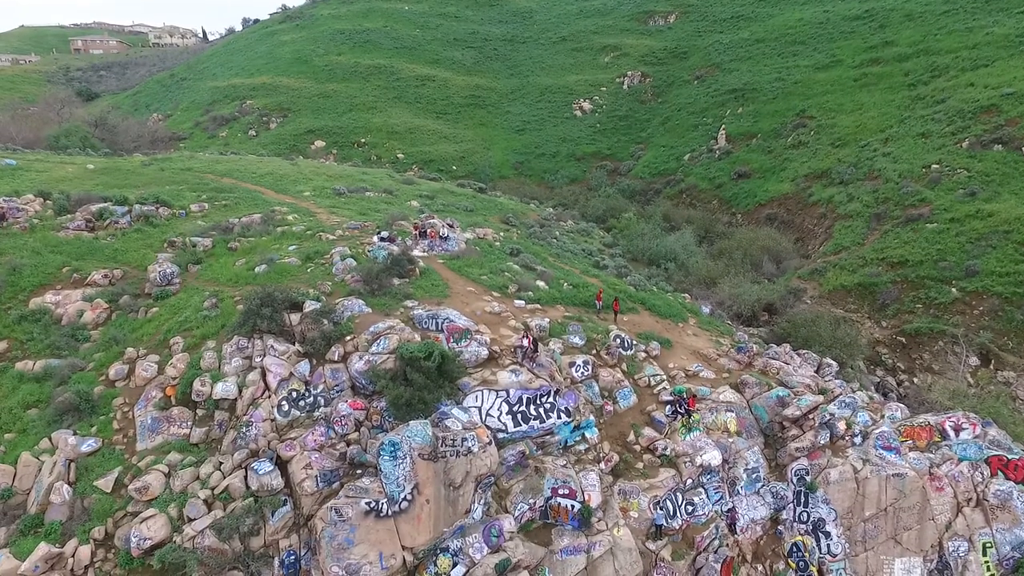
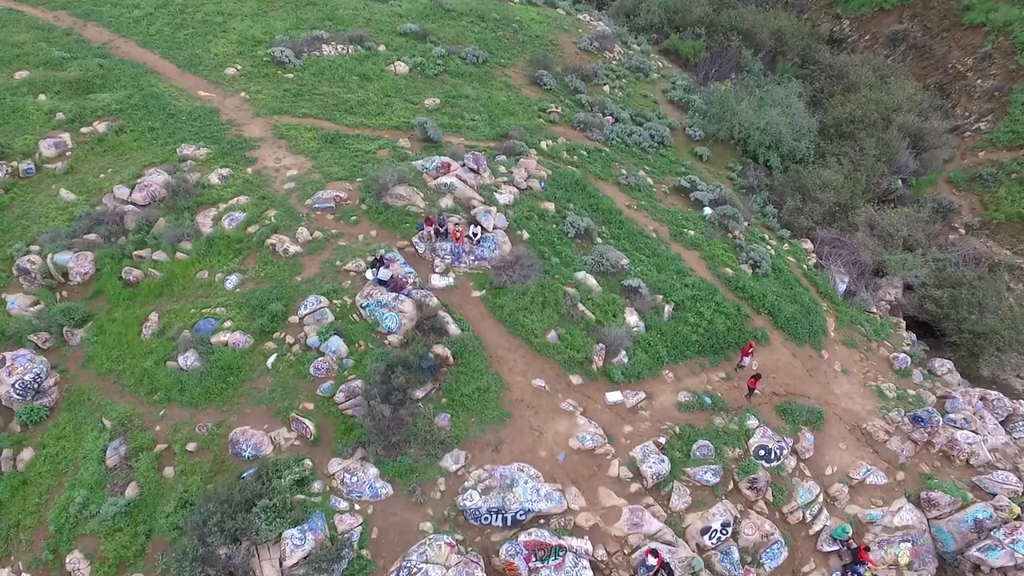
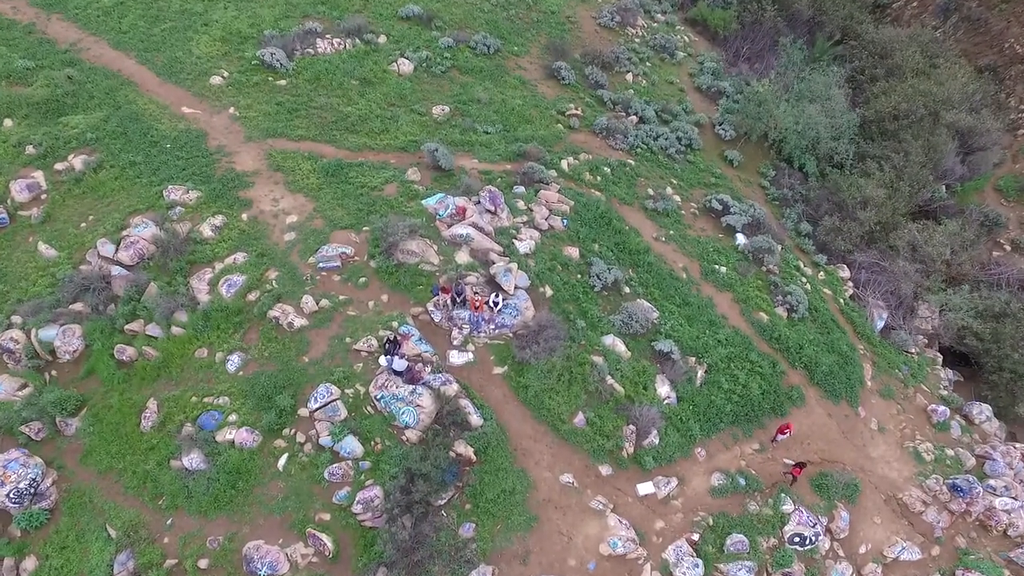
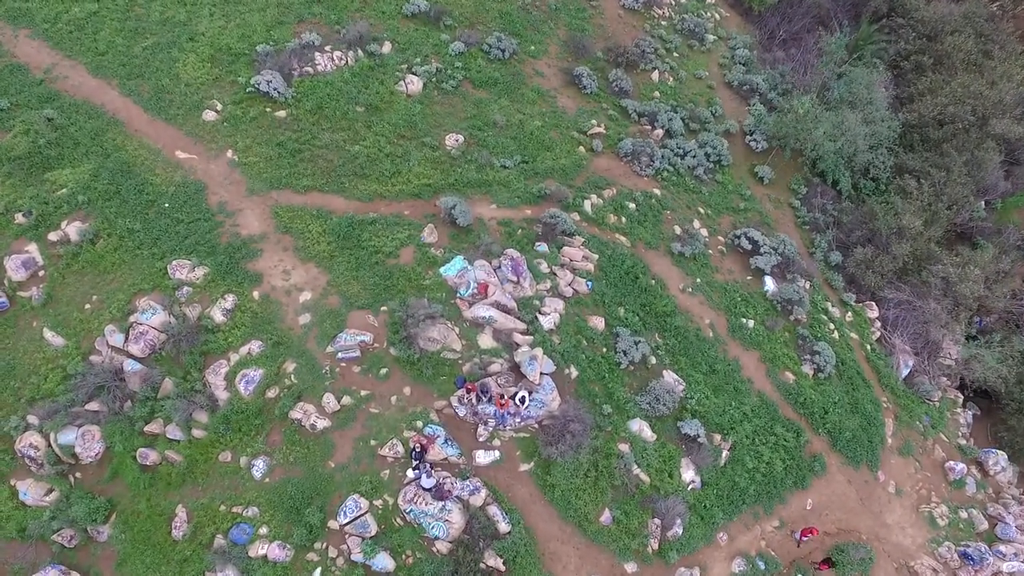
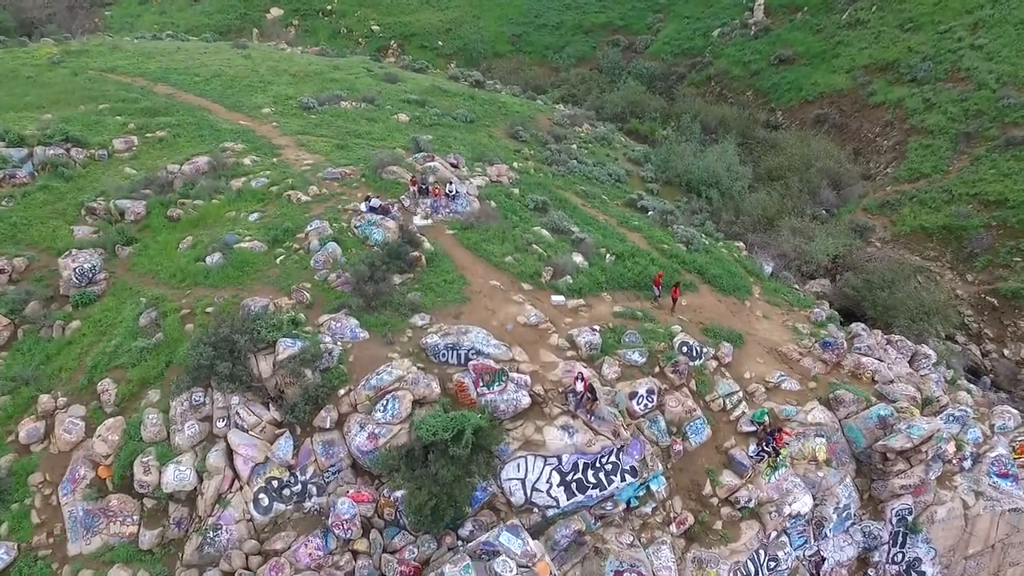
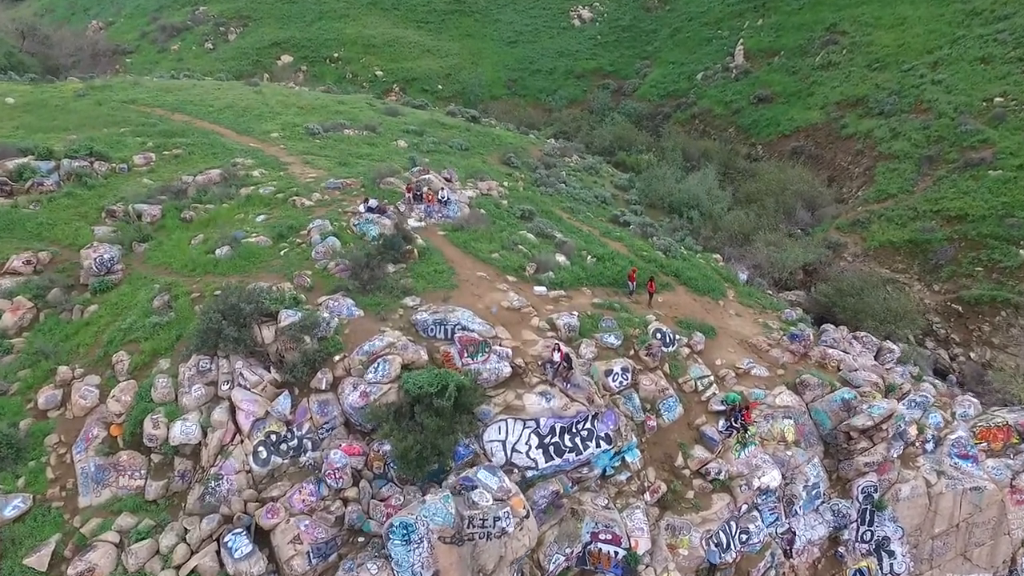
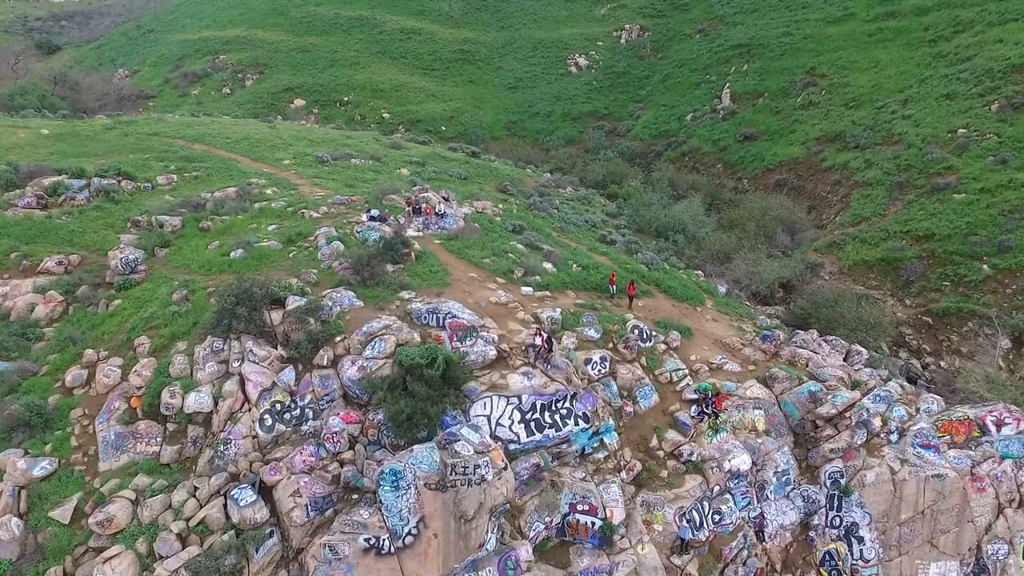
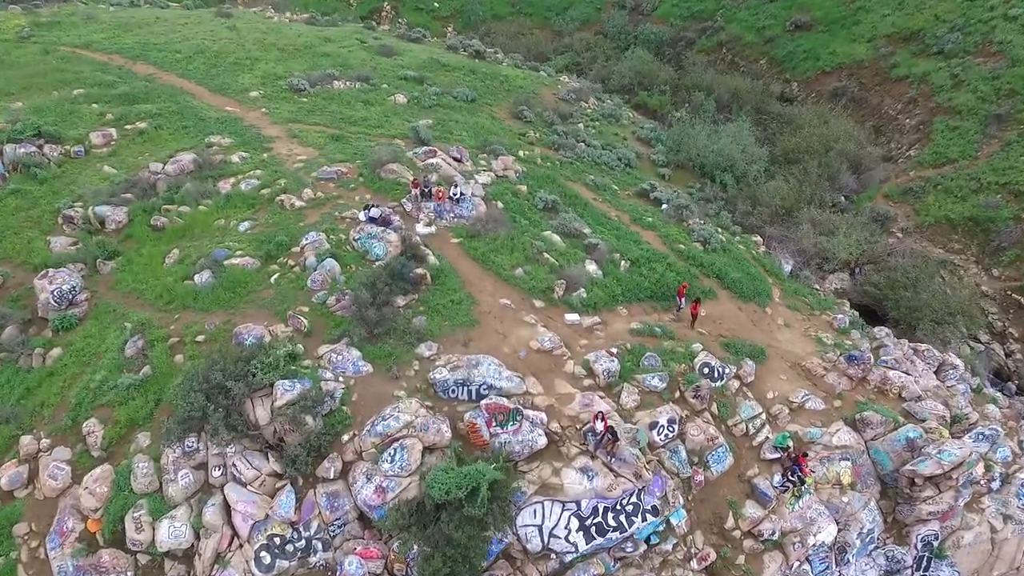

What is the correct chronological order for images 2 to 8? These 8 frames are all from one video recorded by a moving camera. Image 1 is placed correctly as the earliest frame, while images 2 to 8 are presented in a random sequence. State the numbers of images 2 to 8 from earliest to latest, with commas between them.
7, 6, 5, 8, 2, 3, 4
